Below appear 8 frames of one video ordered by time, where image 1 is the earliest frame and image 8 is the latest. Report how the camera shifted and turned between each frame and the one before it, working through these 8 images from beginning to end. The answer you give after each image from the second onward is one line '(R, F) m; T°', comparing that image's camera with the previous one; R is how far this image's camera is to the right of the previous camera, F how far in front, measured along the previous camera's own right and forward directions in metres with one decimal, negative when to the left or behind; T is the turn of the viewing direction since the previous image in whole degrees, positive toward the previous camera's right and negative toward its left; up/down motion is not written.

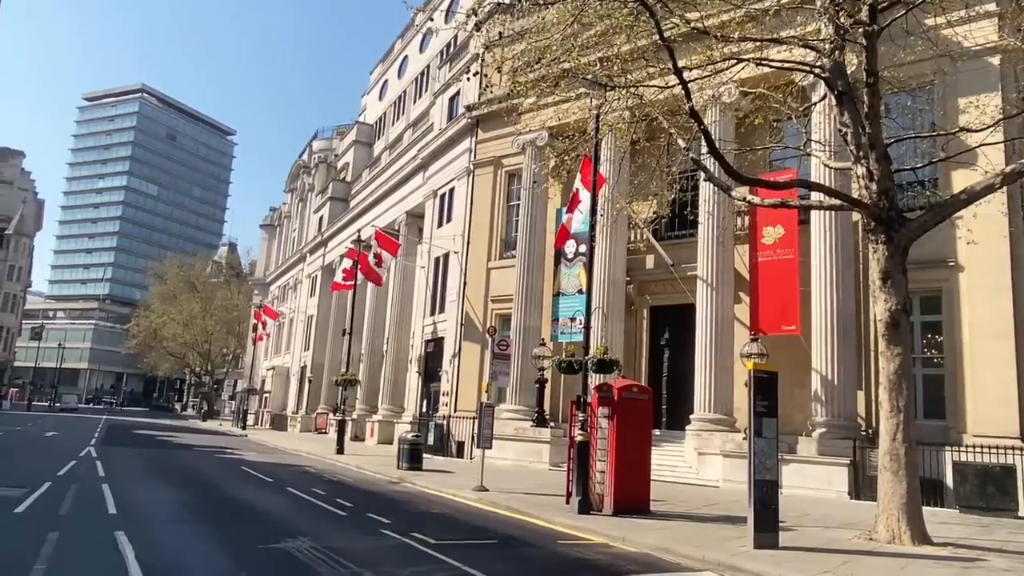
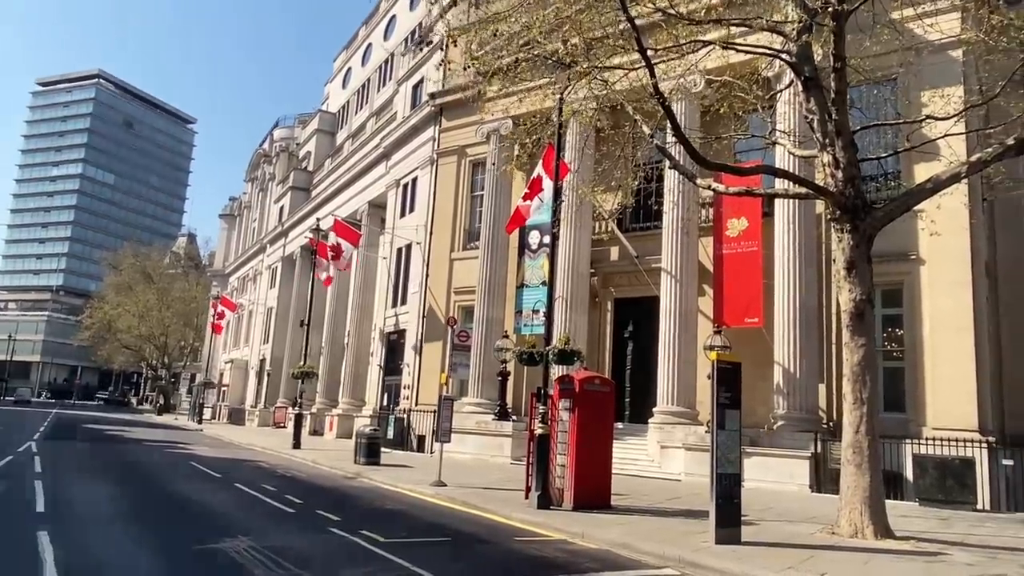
(+0.1, +0.4) m; +3°
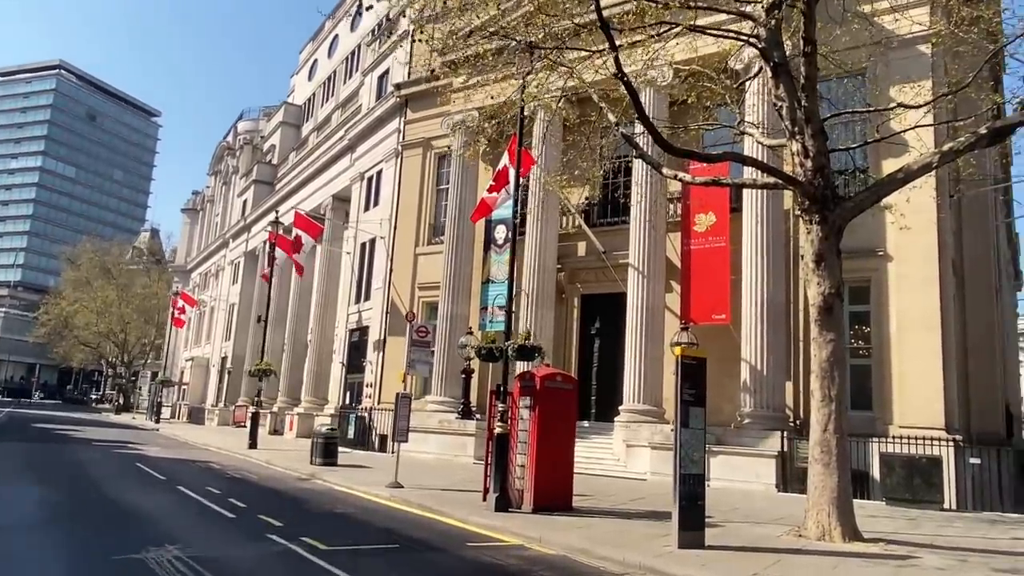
(+0.2, +0.5) m; +2°
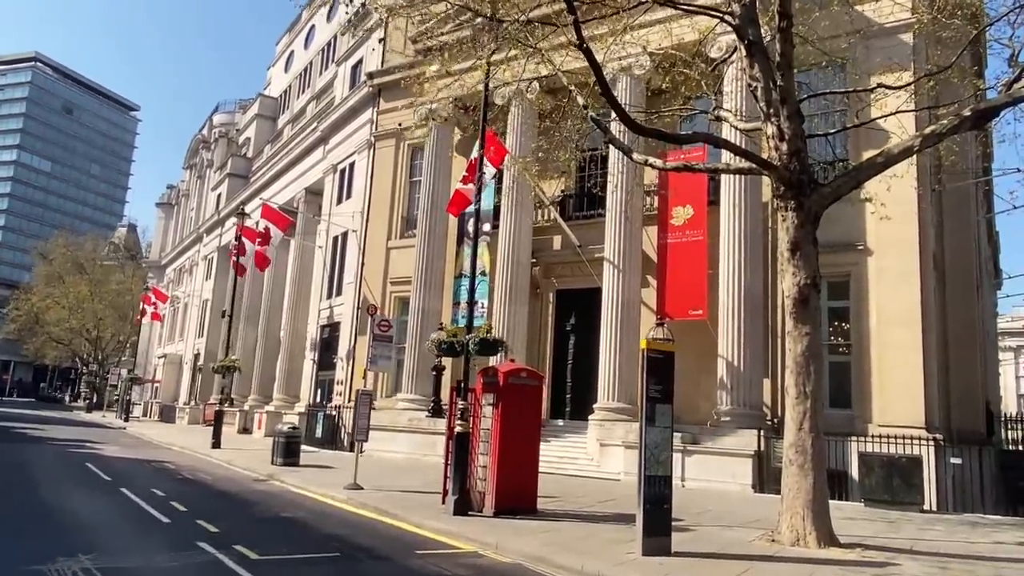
(+0.3, +0.6) m; +1°
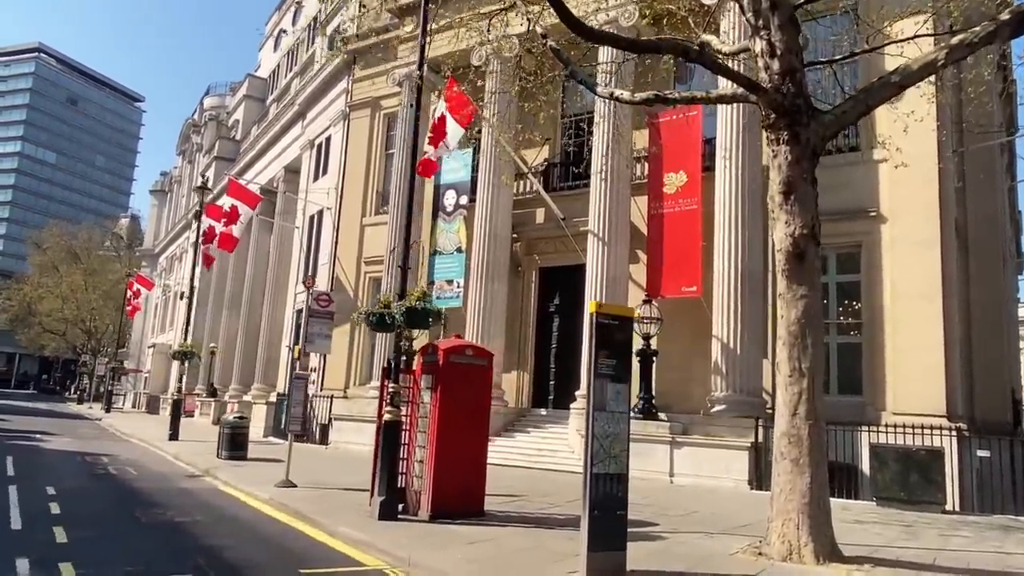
(+0.9, +1.8) m; -1°
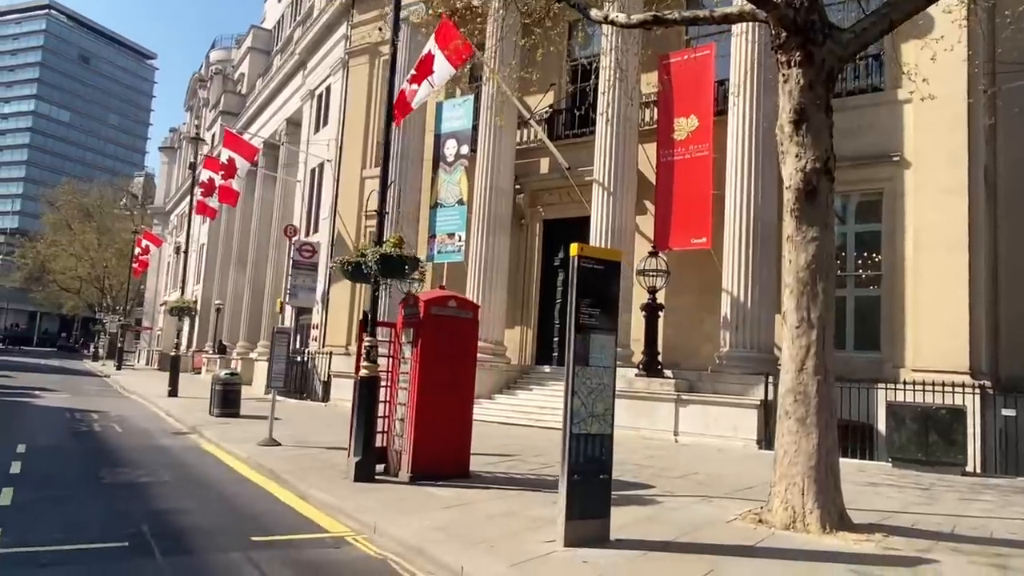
(+0.4, +0.7) m; -1°
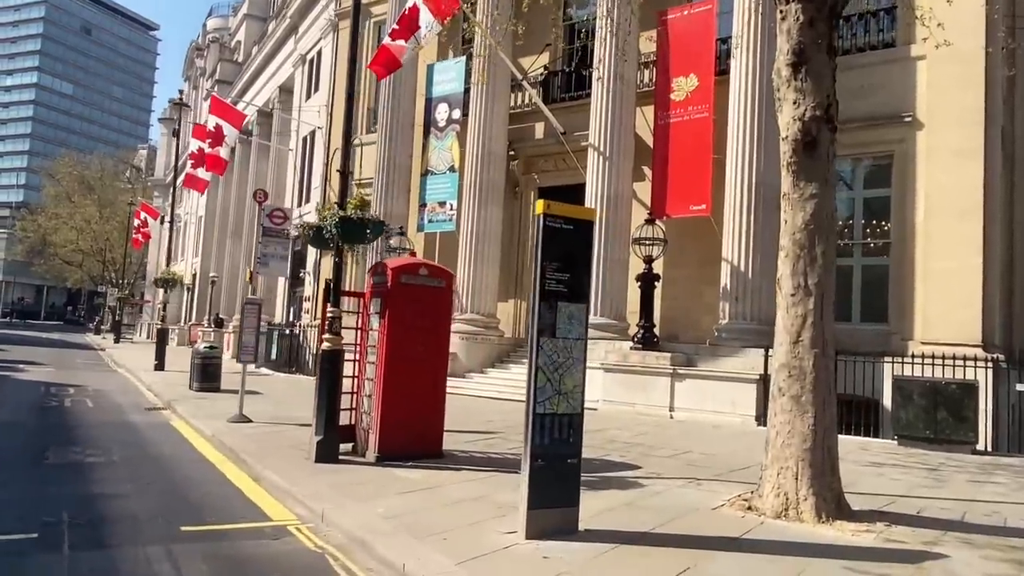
(+0.4, +0.7) m; -1°
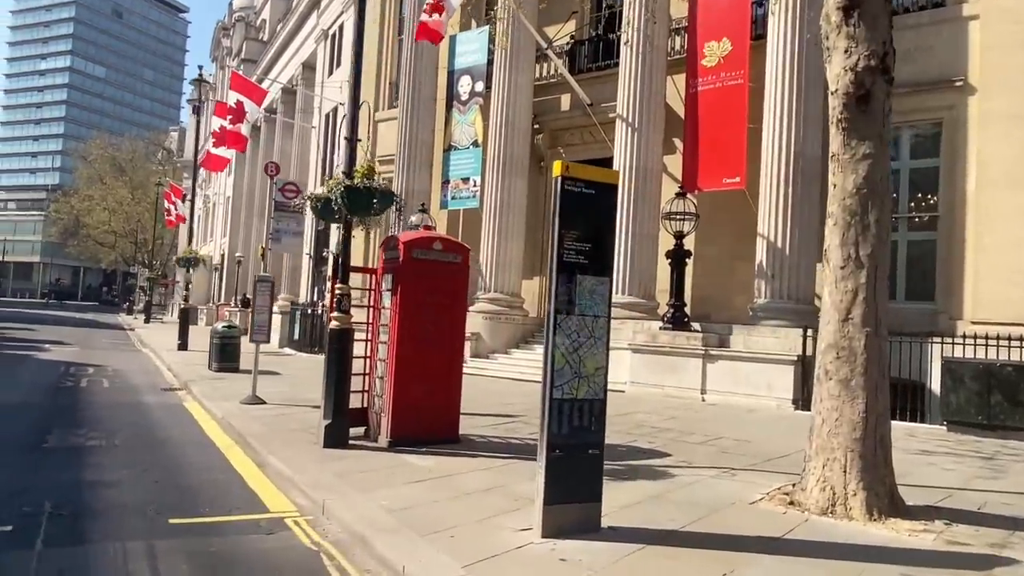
(+0.1, +0.5) m; -2°
